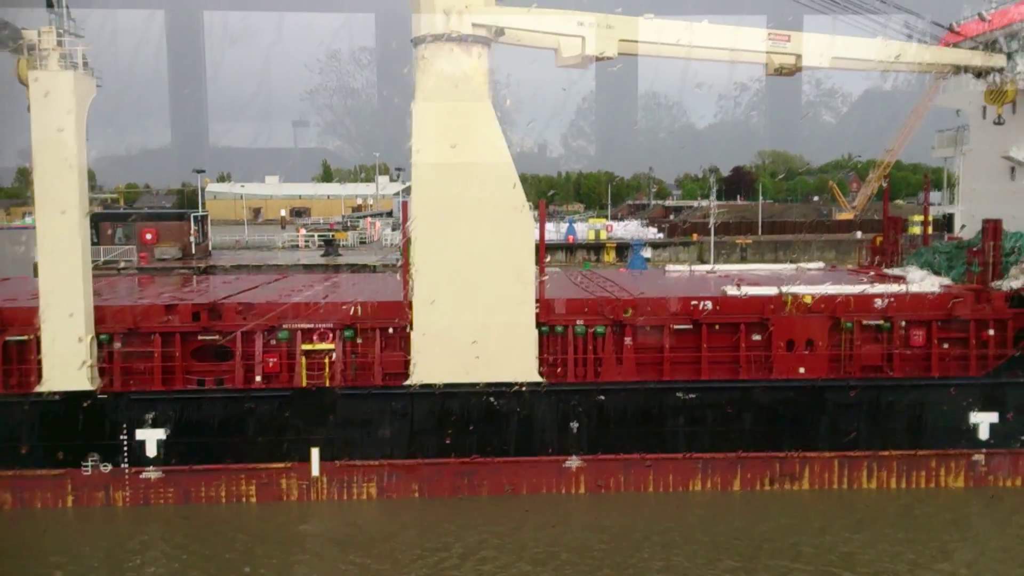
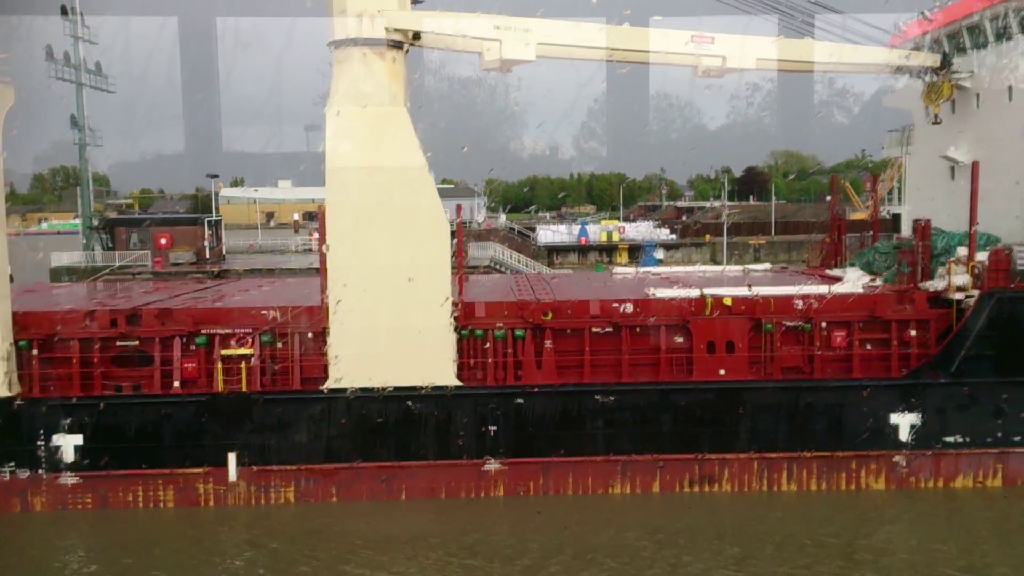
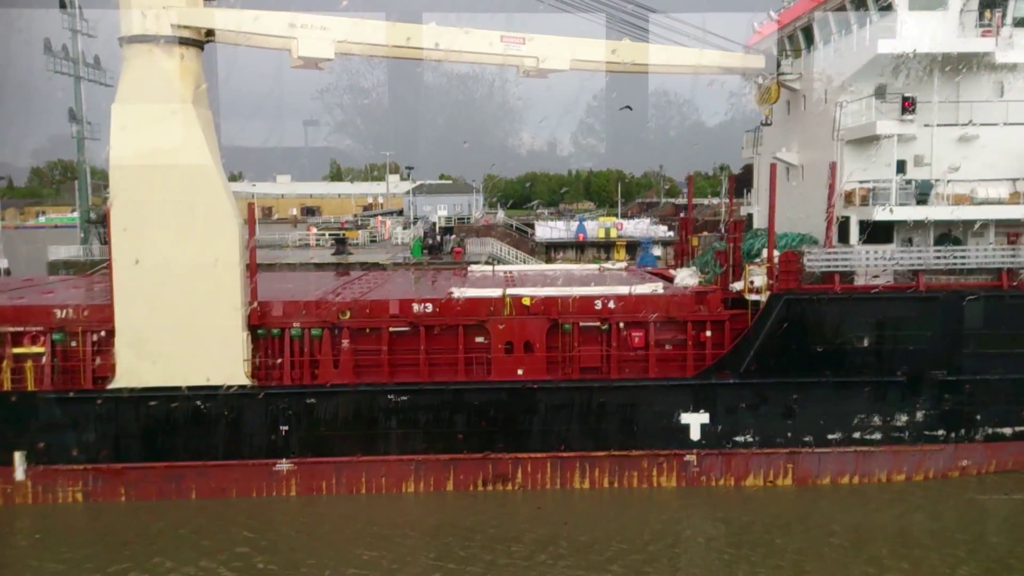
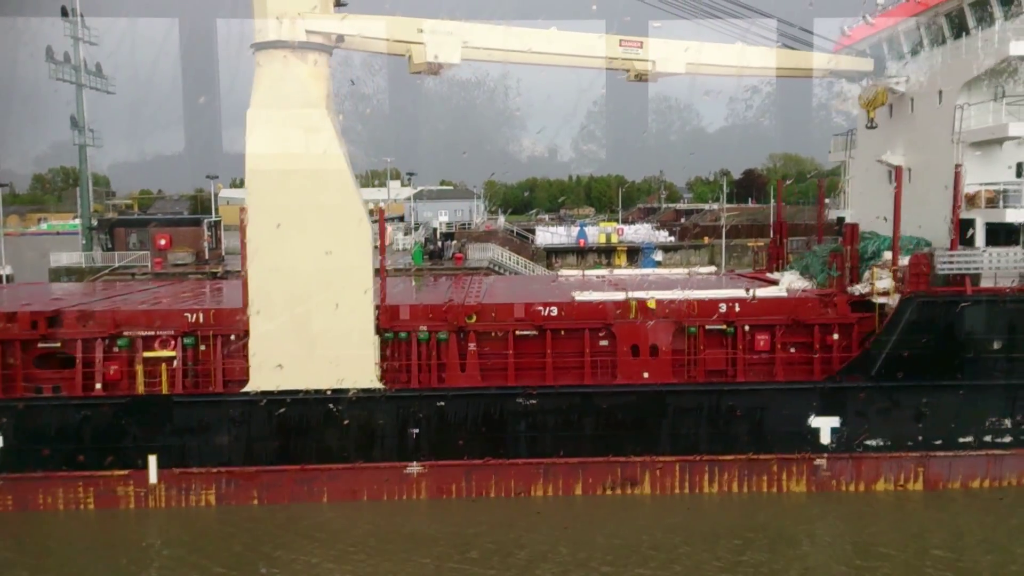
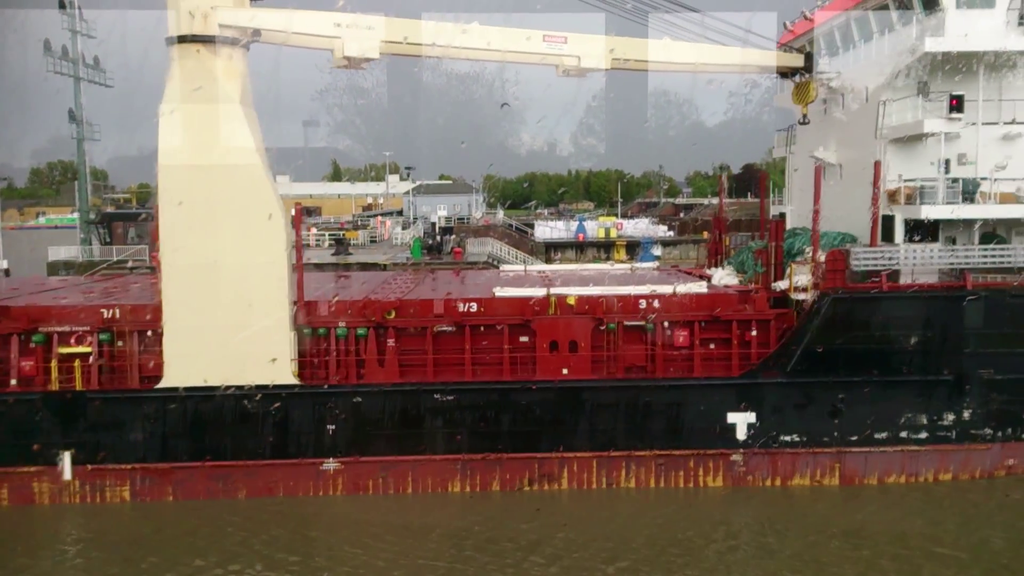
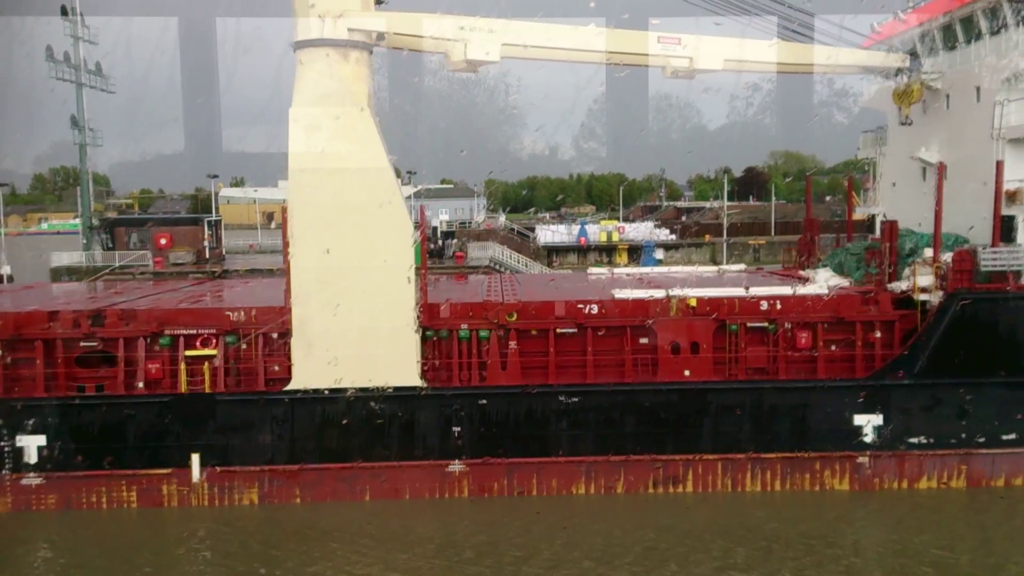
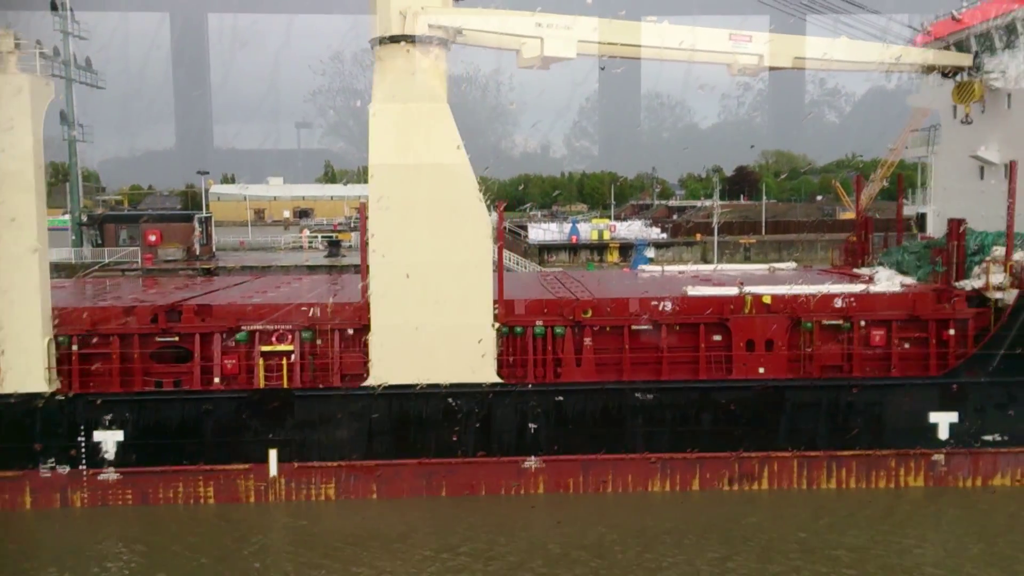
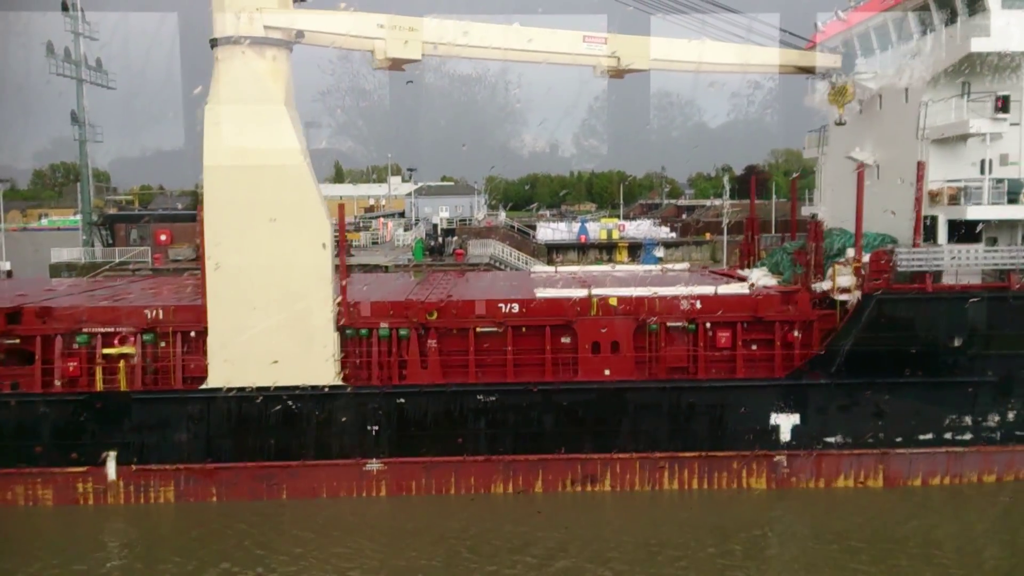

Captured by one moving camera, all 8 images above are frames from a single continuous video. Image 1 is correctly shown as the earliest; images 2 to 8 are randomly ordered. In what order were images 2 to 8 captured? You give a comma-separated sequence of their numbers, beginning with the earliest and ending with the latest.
7, 2, 6, 4, 8, 5, 3
